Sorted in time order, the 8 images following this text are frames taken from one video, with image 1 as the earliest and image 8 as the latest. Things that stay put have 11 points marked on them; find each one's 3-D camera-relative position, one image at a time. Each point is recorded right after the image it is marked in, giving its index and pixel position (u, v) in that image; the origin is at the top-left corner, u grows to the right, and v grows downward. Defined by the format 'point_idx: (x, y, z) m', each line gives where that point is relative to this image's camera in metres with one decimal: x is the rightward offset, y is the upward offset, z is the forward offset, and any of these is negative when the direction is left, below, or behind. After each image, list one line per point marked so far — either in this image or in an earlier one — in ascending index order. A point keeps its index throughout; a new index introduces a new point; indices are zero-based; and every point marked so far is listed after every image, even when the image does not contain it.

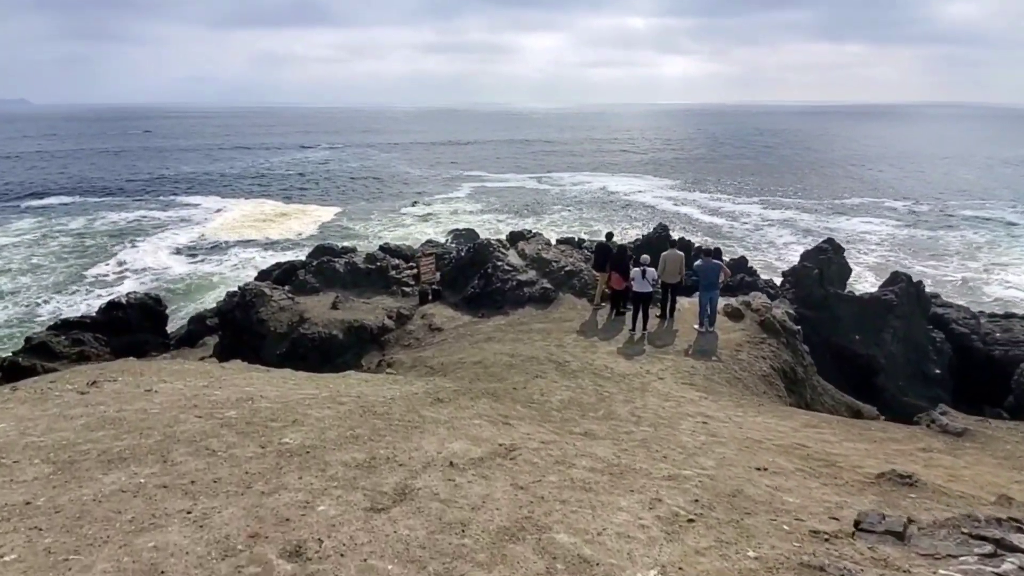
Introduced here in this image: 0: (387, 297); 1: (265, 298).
0: (-3.0, -0.2, +12.0) m
1: (-5.5, -0.2, +11.1) m
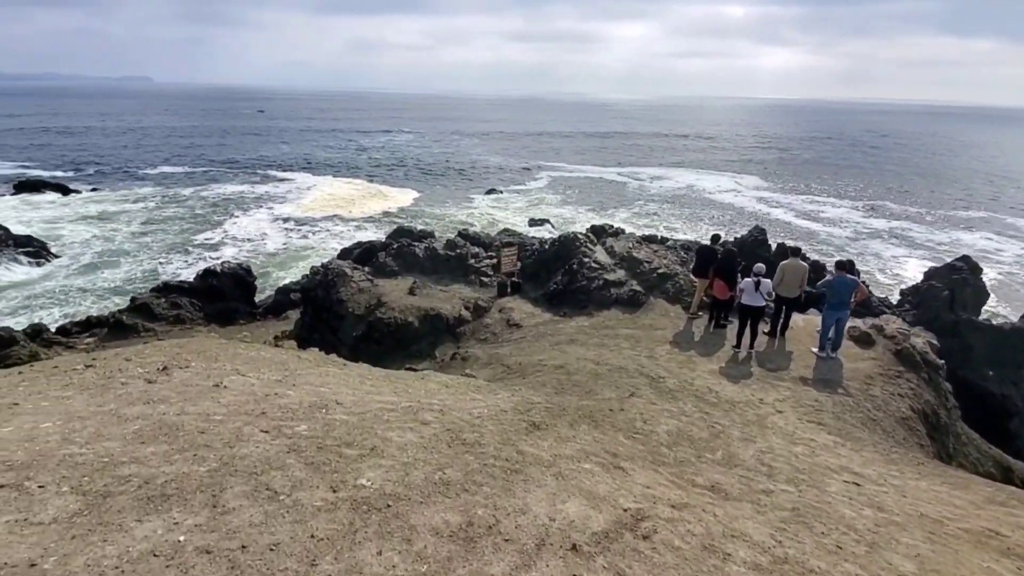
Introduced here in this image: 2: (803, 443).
0: (-1.1, 0.0, +11.7) m
1: (-3.7, +0.2, +11.1) m
2: (+3.2, -1.7, +5.4) m
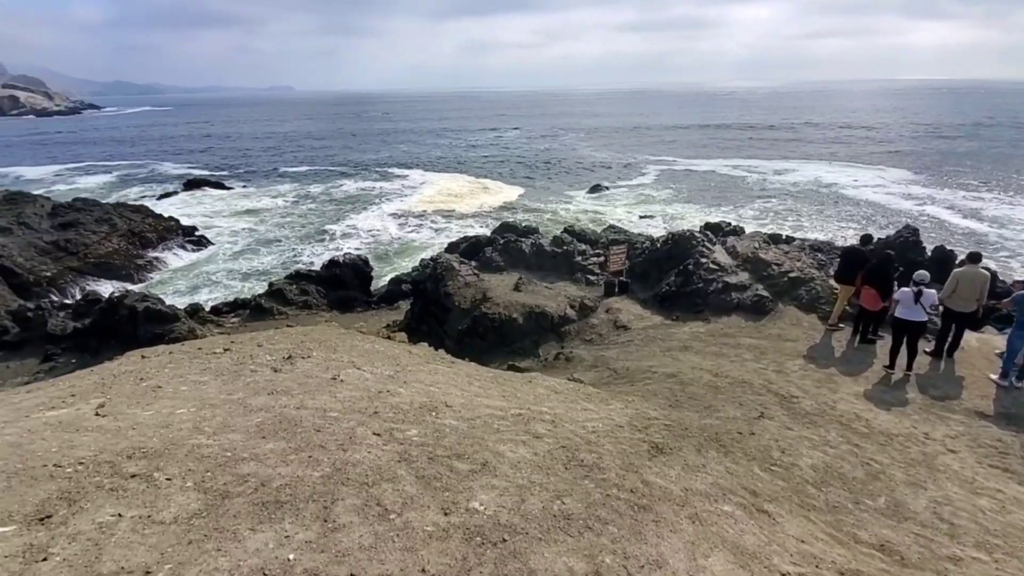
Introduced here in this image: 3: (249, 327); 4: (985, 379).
0: (+1.3, +0.1, +11.4) m
1: (-1.3, +0.4, +11.3) m
2: (+4.2, -1.8, +4.4) m
3: (-8.8, -1.4, +16.8) m
4: (+5.9, -1.1, +6.2) m
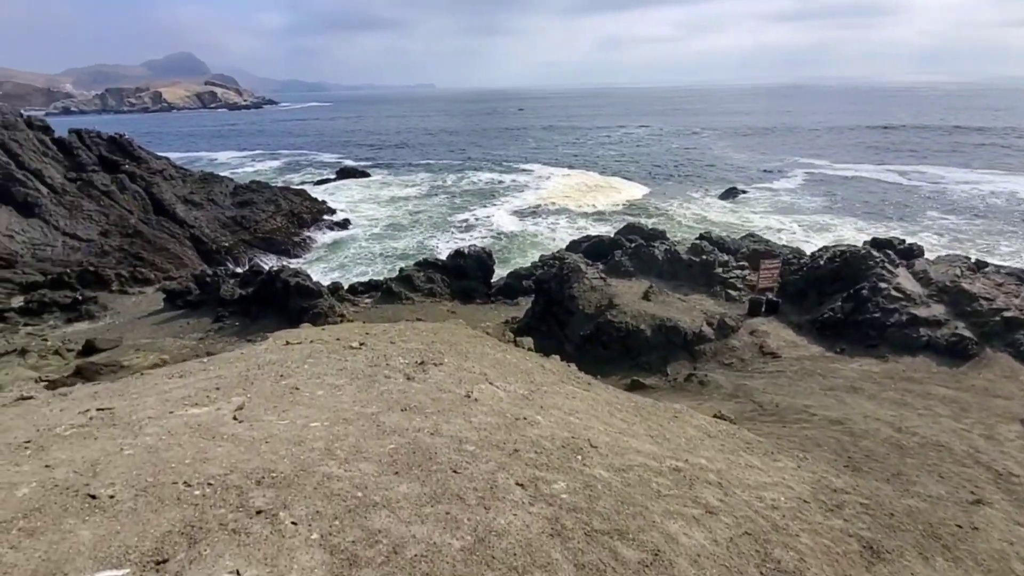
0: (+4.0, -0.2, +10.3) m
1: (+1.5, +0.3, +10.8) m
2: (+5.1, -2.3, +2.9) m
3: (-4.7, -0.8, +17.9) m
4: (+7.2, -1.8, +4.3) m
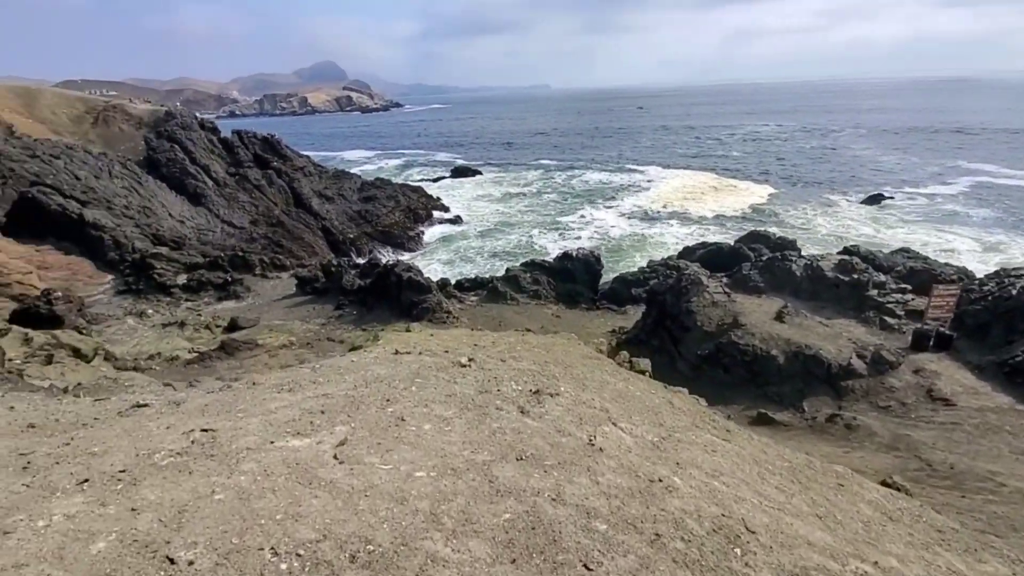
0: (+6.1, -0.6, +8.9) m
1: (+3.7, 0.0, +9.9) m
2: (+5.5, -2.8, +1.4) m
3: (-1.0, -0.8, +18.1) m
4: (+7.9, -2.4, +2.3) m
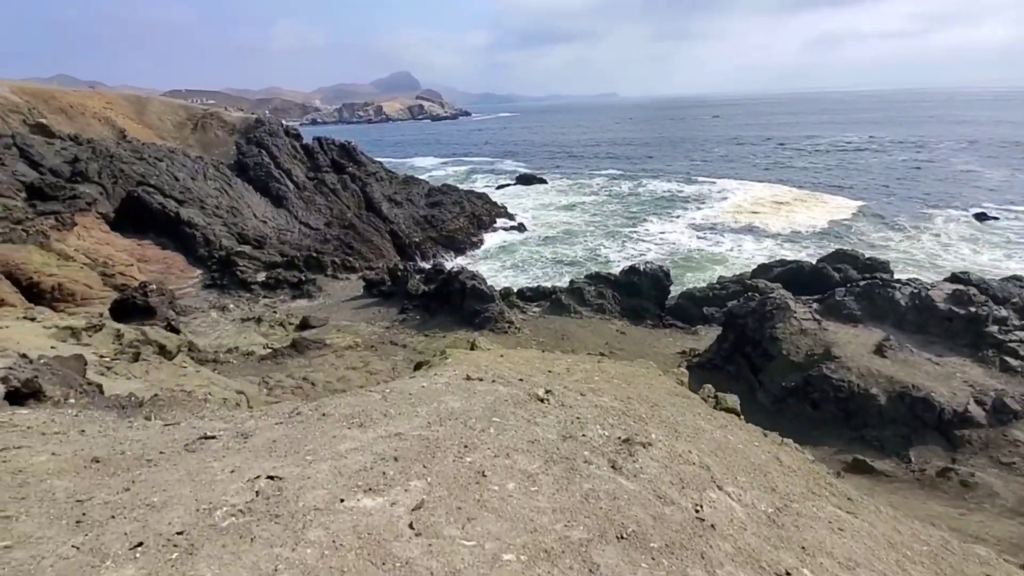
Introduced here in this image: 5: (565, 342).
0: (+7.2, -1.2, +7.8) m
1: (+5.0, -0.4, +9.1) m
2: (+5.6, -3.2, +0.4) m
3: (+1.3, -1.1, +17.8) m
4: (+8.1, -2.9, +1.0) m
5: (+1.8, -1.8, +16.8) m
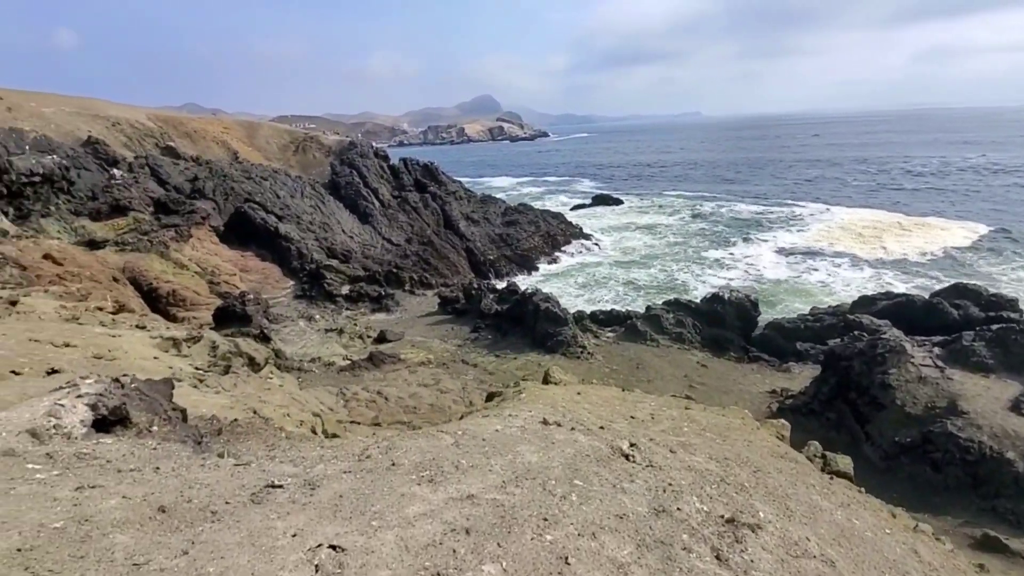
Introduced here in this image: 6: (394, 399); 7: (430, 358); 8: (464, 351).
0: (+8.2, -1.9, +6.4) m
1: (+6.3, -1.1, +8.1) m
2: (+5.5, -3.5, -0.7) m
3: (+3.8, -2.0, +17.1) m
4: (+8.1, -3.3, -0.5) m
5: (+4.1, -2.7, +16.1) m
6: (-3.3, -3.1, +13.7) m
7: (-2.8, -2.4, +17.0) m
8: (-1.7, -2.3, +18.0) m
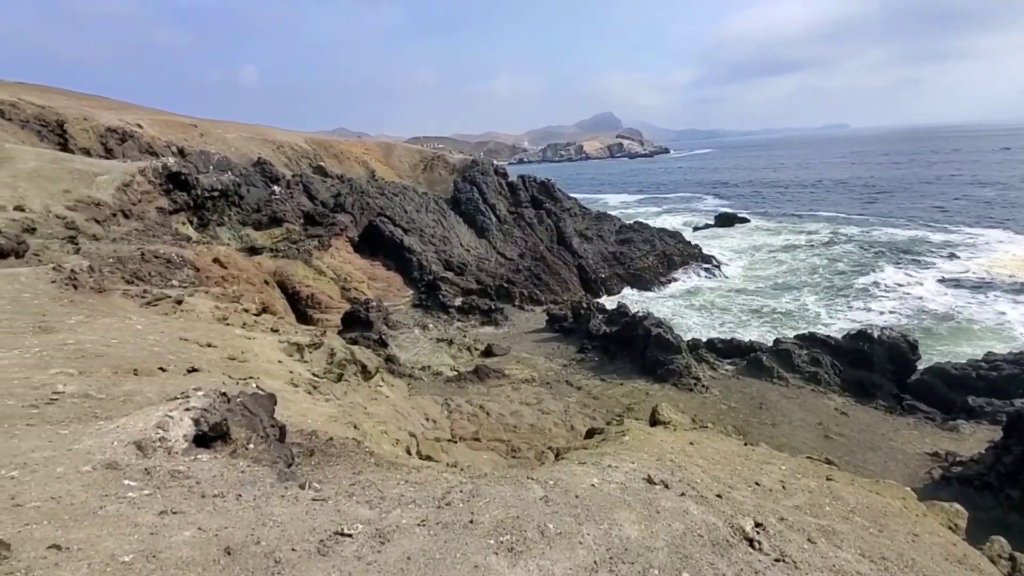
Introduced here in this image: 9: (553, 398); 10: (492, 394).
0: (+9.3, -2.6, +4.2) m
1: (+7.7, -1.8, +6.2) m
2: (+5.0, -3.8, -2.2) m
3: (+7.2, -2.9, +15.6) m
4: (+7.5, -3.8, -2.6) m
5: (+7.3, -3.6, +14.4) m
6: (-0.4, -3.5, +13.8) m
7: (+0.8, -3.0, +16.8) m
8: (+2.0, -3.0, +17.6) m
9: (+1.3, -3.4, +15.4) m
10: (-0.6, -3.3, +15.6) m
